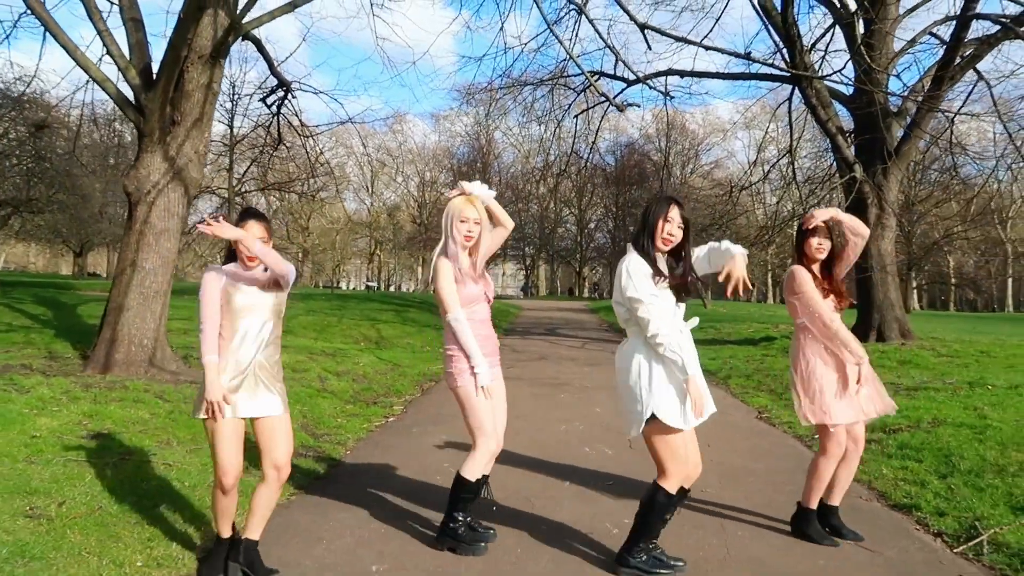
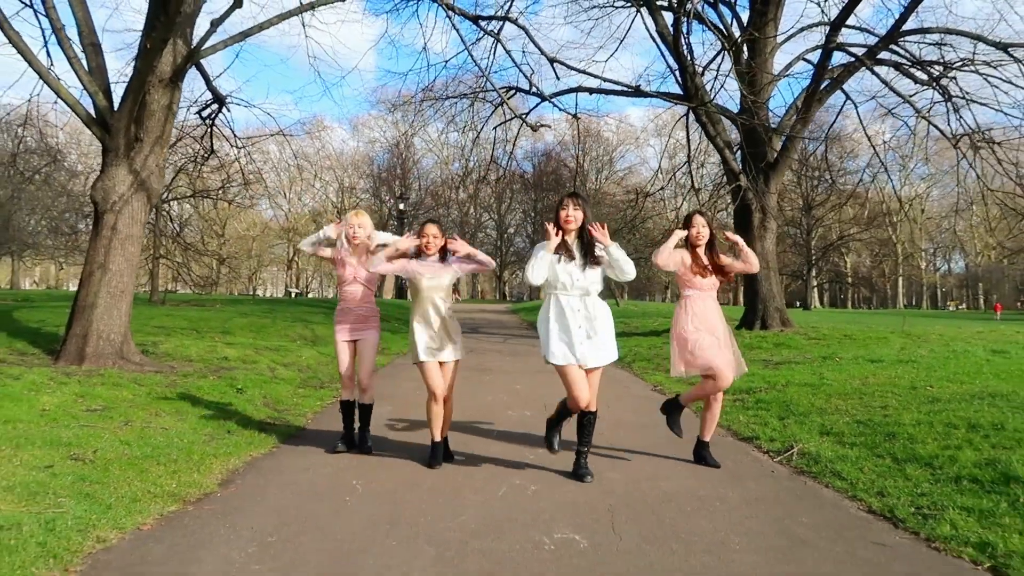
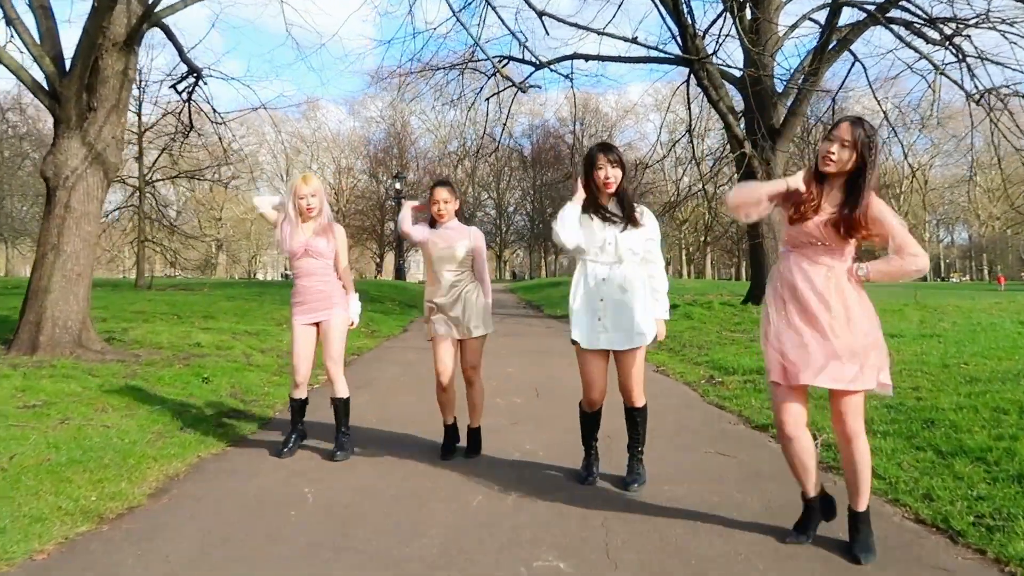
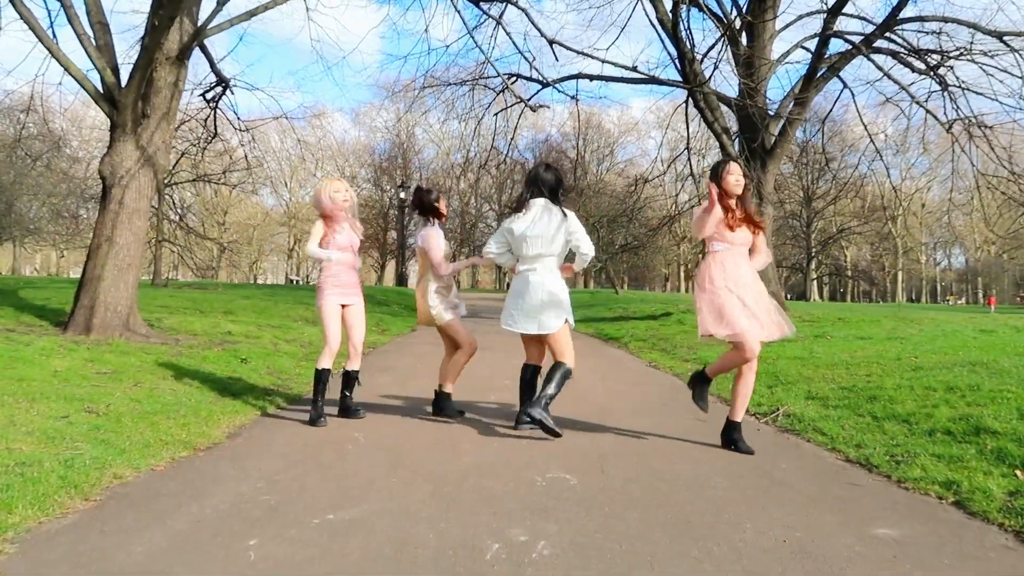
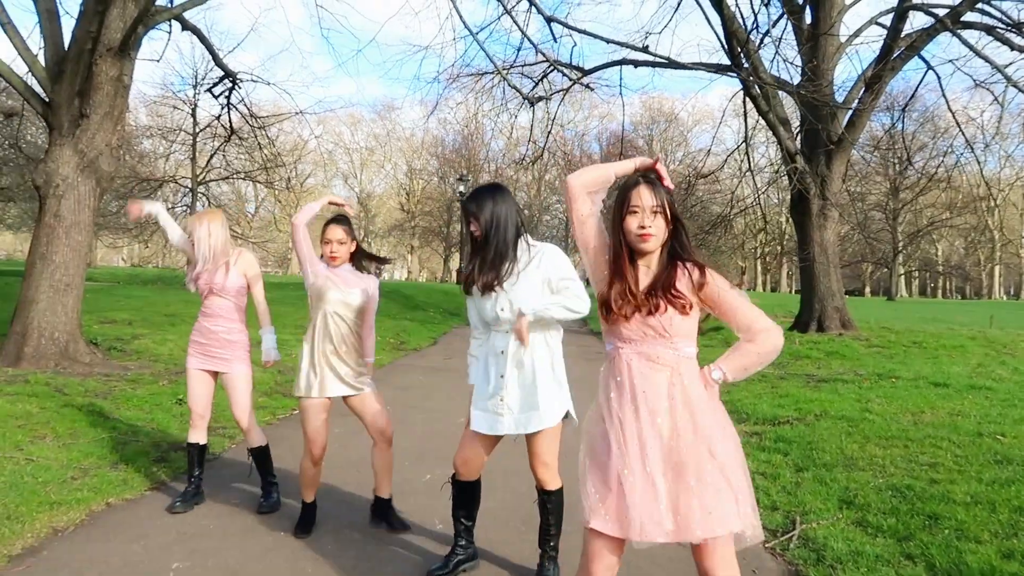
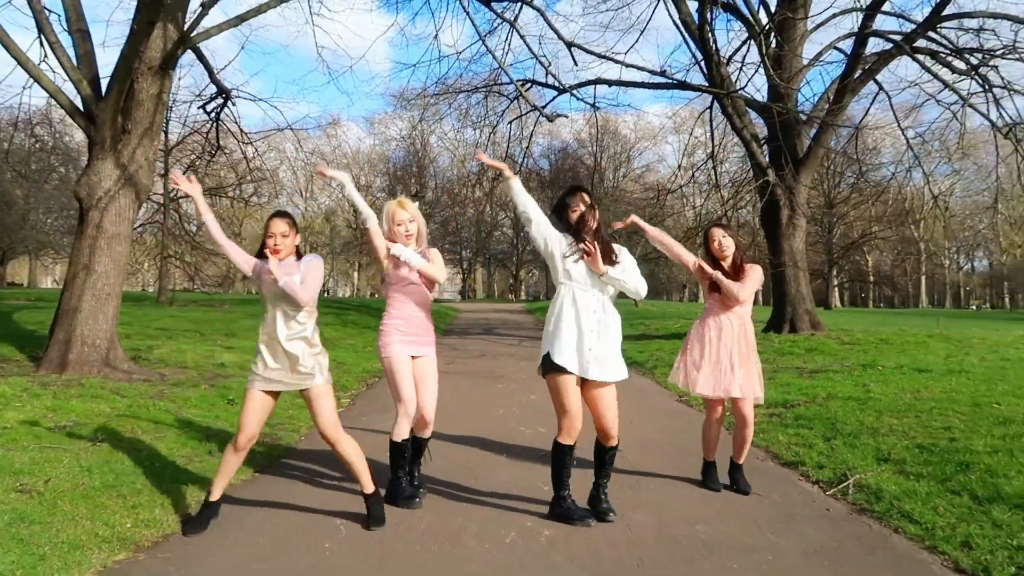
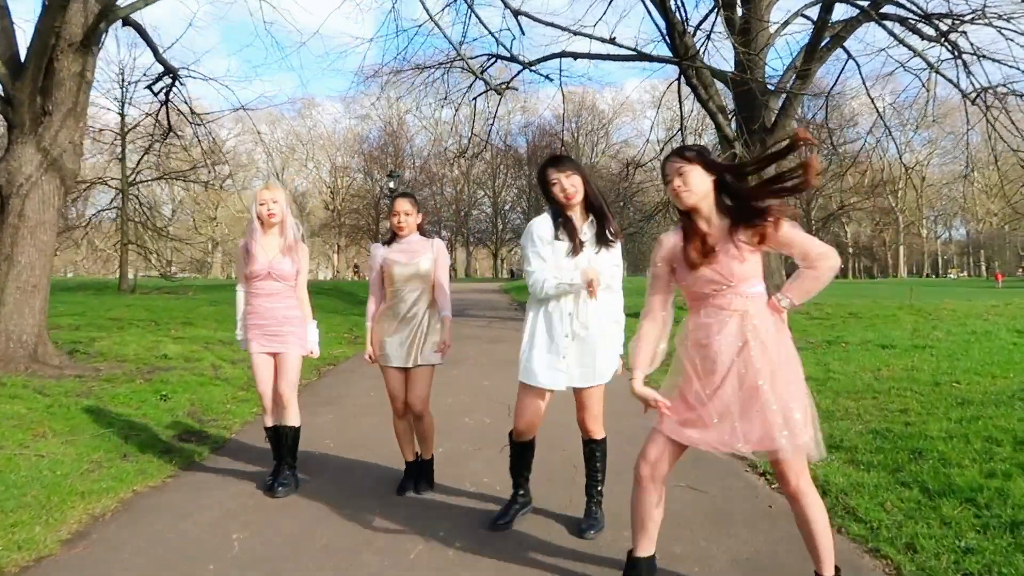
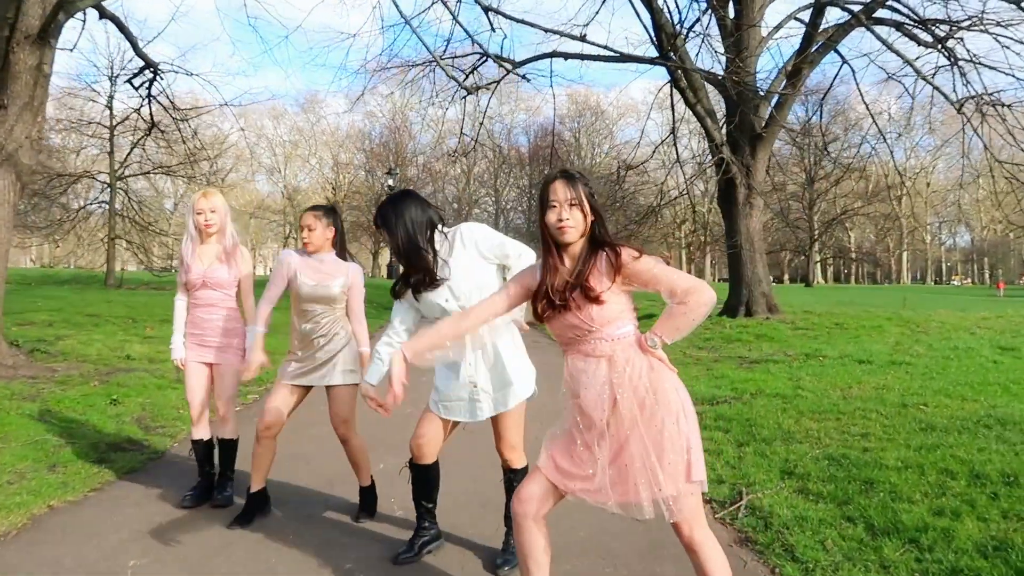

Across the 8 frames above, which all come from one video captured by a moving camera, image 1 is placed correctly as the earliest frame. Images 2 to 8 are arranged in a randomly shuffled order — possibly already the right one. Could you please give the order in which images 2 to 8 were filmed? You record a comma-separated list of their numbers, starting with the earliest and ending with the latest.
6, 2, 4, 3, 7, 8, 5
